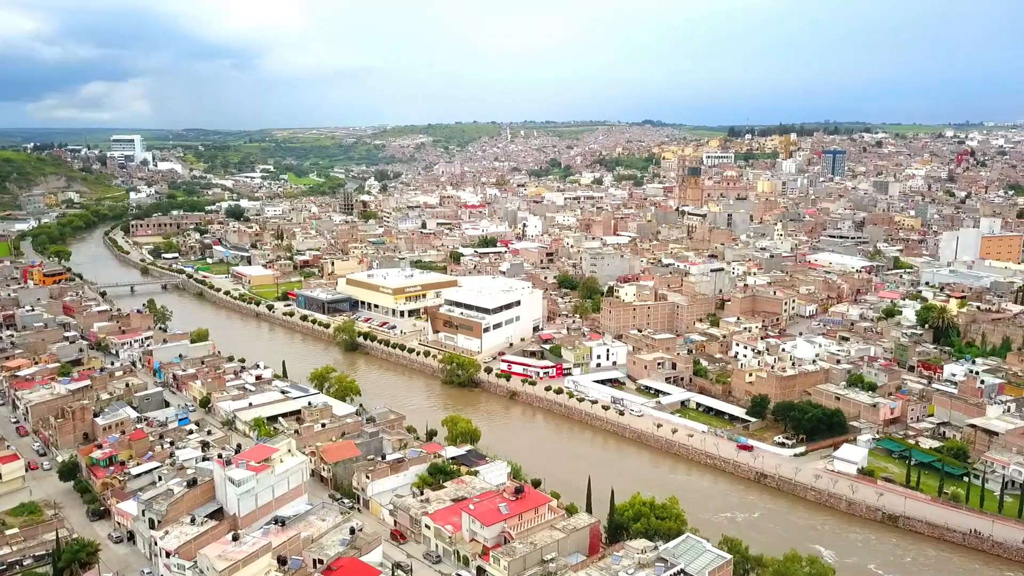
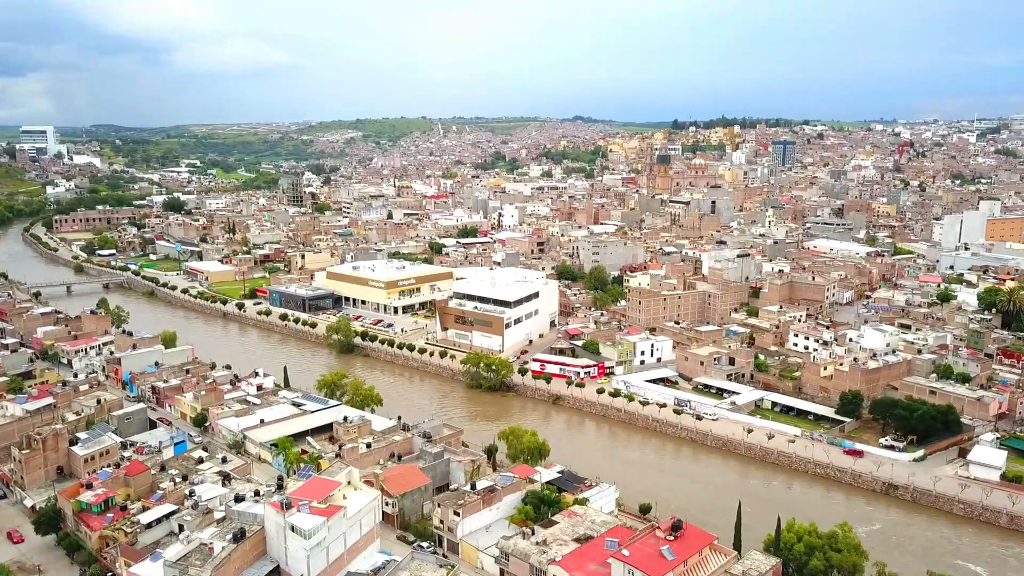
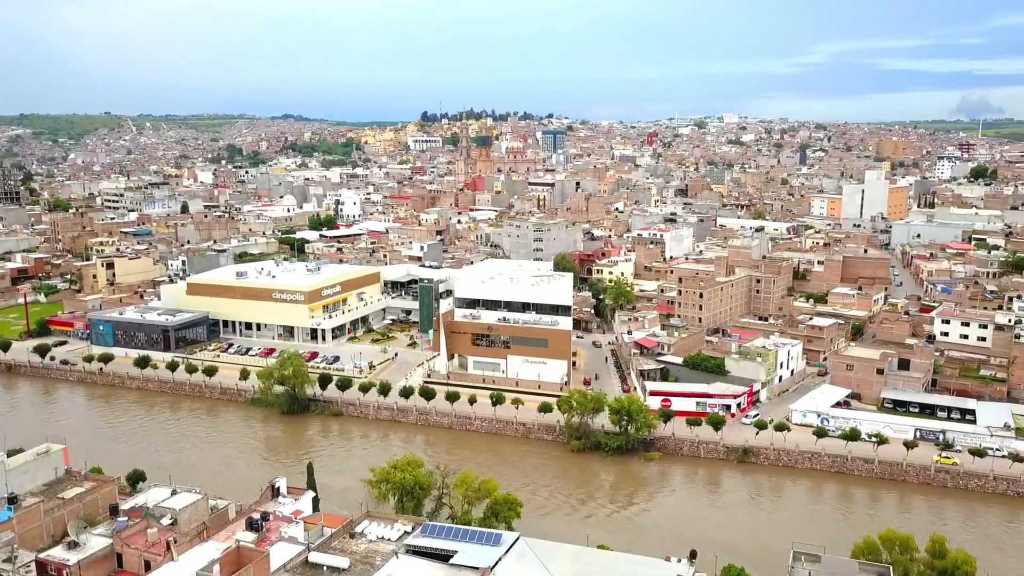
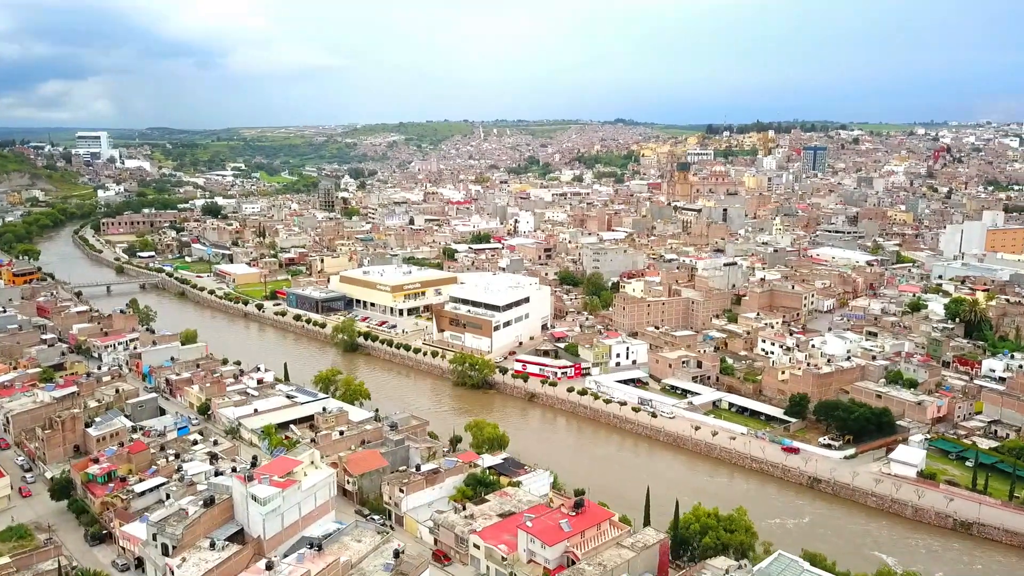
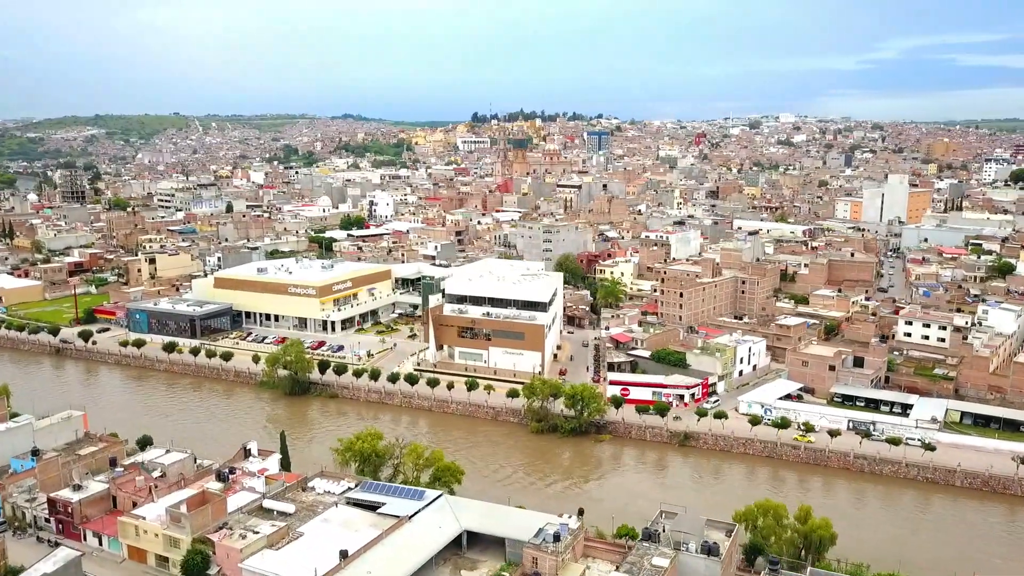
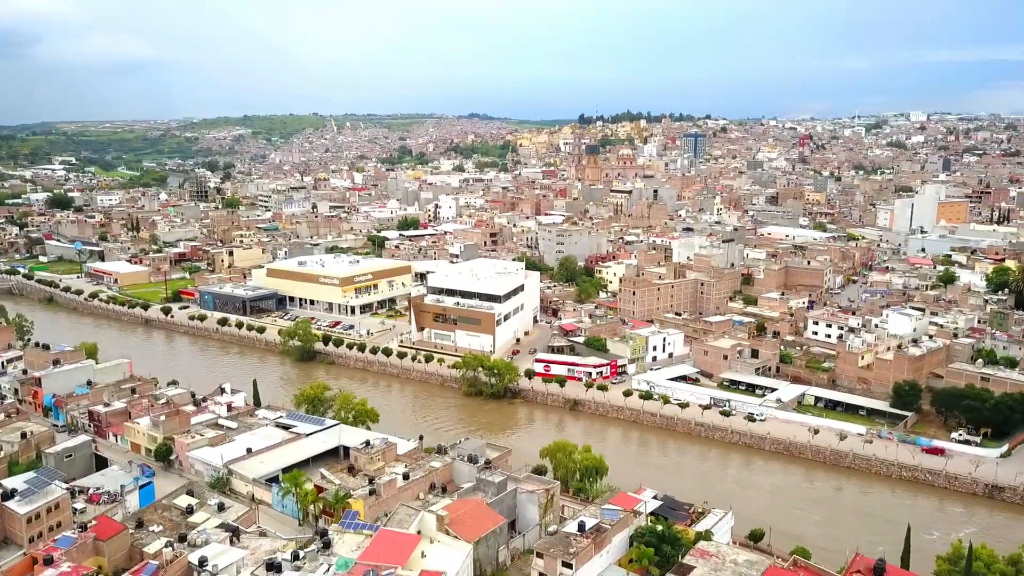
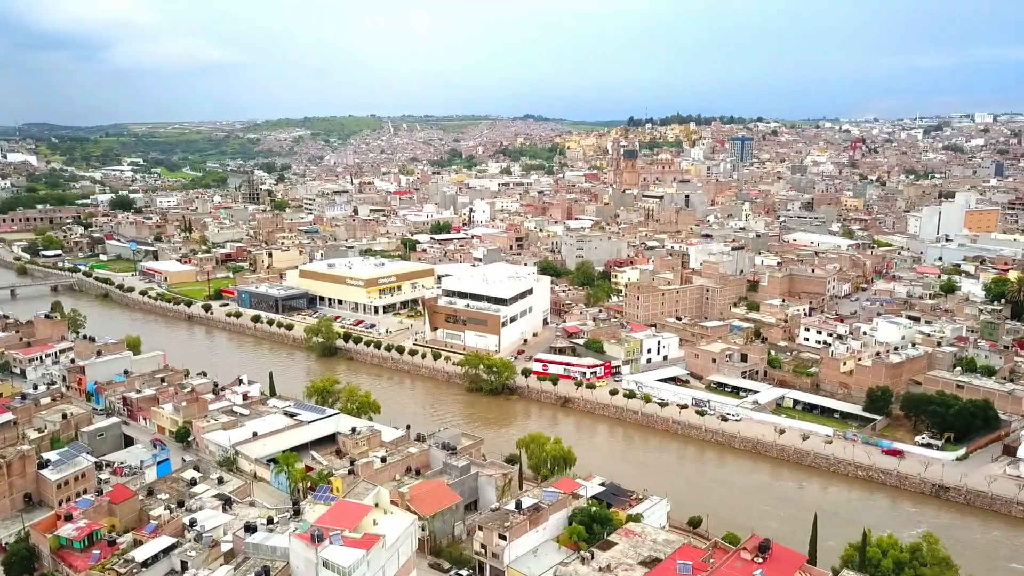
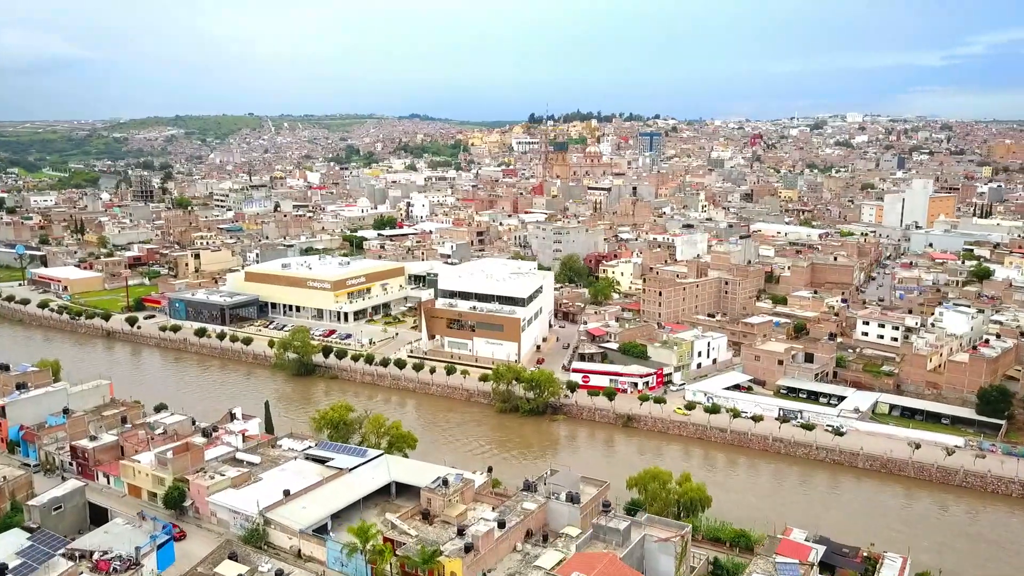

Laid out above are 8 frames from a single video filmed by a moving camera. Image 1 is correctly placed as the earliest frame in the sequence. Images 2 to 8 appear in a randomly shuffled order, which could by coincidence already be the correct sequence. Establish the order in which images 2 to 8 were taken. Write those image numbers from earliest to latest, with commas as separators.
4, 2, 7, 6, 8, 5, 3
